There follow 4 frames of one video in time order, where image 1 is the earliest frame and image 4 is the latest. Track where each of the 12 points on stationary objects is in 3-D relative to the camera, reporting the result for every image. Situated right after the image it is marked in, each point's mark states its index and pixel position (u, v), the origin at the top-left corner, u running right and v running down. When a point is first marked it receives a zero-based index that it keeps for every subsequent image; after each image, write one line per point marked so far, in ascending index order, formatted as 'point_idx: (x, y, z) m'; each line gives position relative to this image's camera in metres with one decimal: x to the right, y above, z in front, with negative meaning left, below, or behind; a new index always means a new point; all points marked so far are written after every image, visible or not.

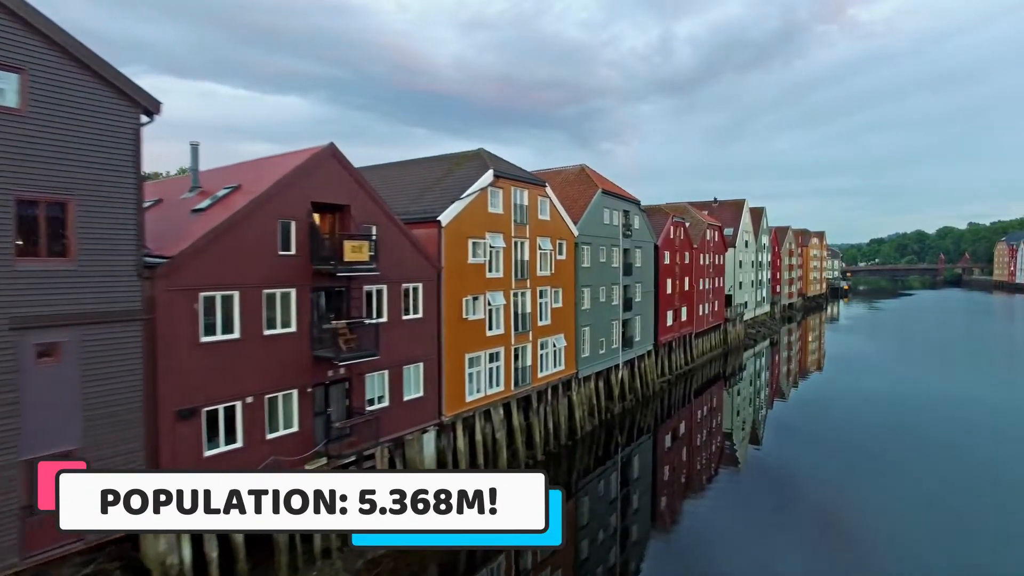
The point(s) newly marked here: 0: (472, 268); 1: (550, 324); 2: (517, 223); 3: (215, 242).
0: (-1.5, +0.7, +16.1) m
1: (+1.8, -1.6, +19.7) m
2: (+0.2, +2.7, +18.0) m
3: (-7.0, +1.1, +10.1) m
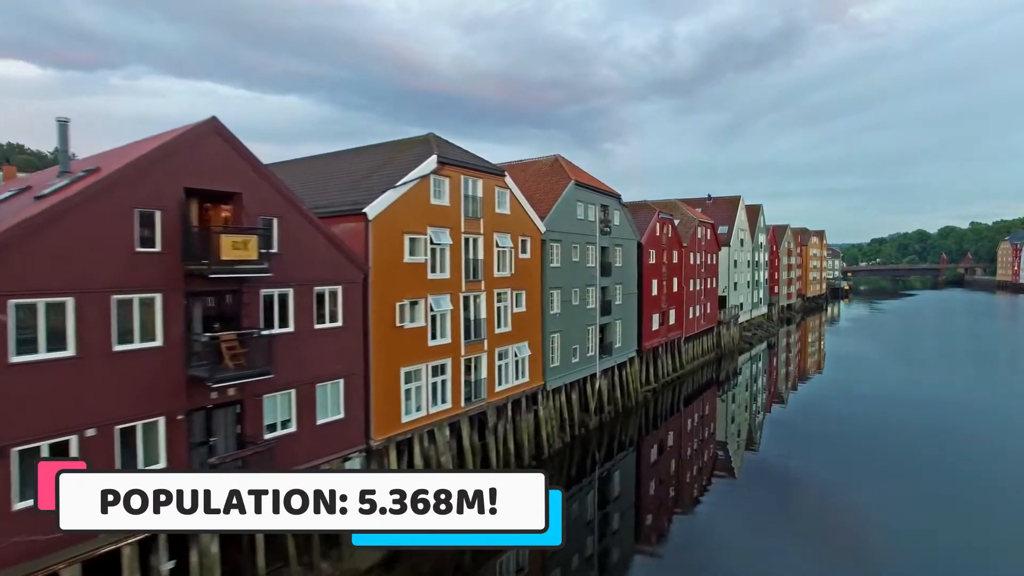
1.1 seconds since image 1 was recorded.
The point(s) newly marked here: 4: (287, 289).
0: (-3.4, +0.6, +13.9) m
1: (-0.1, -1.7, +17.5) m
2: (-1.6, +2.6, +15.8) m
3: (-8.9, +1.0, +7.9) m
4: (-5.9, 0.0, +11.2) m
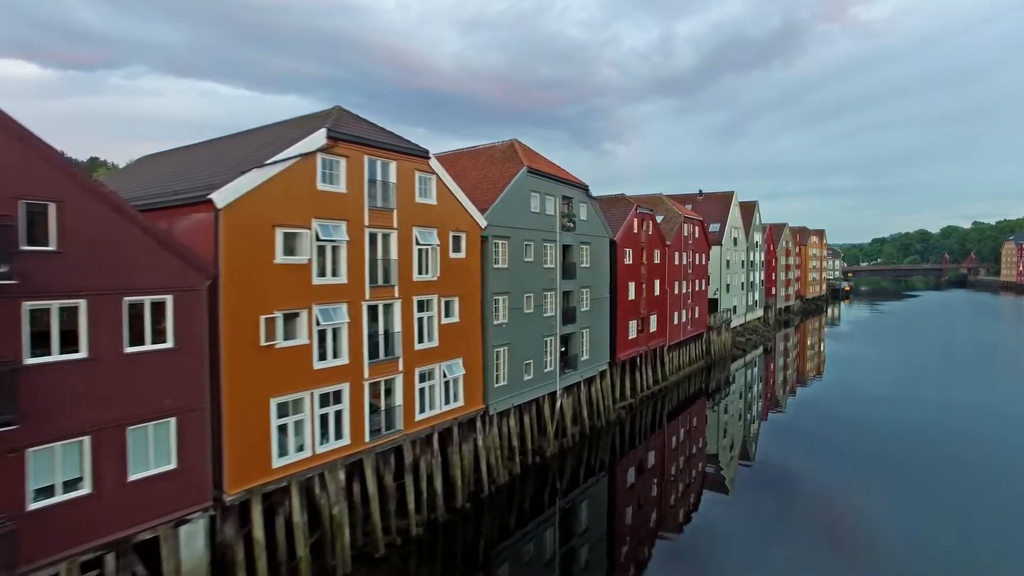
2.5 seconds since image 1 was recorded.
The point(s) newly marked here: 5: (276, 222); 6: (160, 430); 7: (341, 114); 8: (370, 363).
0: (-5.8, +0.4, +10.9) m
1: (-2.5, -1.9, +14.4) m
2: (-4.1, +2.4, +12.8) m
3: (-11.4, +0.8, +4.9) m
4: (-8.4, -0.2, +8.2) m
5: (-6.0, +1.7, +10.8) m
6: (-7.6, -3.1, +9.2) m
7: (-5.2, +5.3, +12.9) m
8: (-4.2, -2.2, +12.7) m
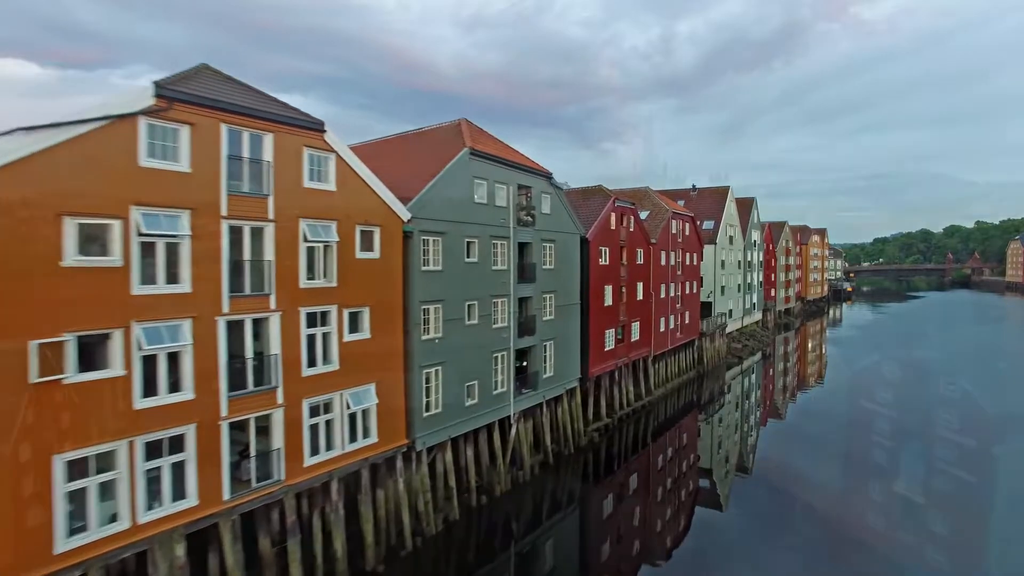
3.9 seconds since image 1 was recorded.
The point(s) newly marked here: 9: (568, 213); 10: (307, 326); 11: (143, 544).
0: (-8.0, +0.2, +7.9) m
1: (-4.7, -2.1, +11.4) m
2: (-6.2, +2.2, +9.7) m
3: (-13.5, +0.6, +1.8) m
4: (-10.5, -0.4, +5.2) m
5: (-8.1, +1.4, +7.7) m
6: (-9.8, -3.3, +6.2) m
7: (-7.4, +5.1, +9.8) m
8: (-6.4, -2.5, +9.6) m
9: (+2.7, +3.4, +20.0) m
10: (-5.2, -1.0, +11.0) m
11: (-7.4, -5.1, +8.6) m
